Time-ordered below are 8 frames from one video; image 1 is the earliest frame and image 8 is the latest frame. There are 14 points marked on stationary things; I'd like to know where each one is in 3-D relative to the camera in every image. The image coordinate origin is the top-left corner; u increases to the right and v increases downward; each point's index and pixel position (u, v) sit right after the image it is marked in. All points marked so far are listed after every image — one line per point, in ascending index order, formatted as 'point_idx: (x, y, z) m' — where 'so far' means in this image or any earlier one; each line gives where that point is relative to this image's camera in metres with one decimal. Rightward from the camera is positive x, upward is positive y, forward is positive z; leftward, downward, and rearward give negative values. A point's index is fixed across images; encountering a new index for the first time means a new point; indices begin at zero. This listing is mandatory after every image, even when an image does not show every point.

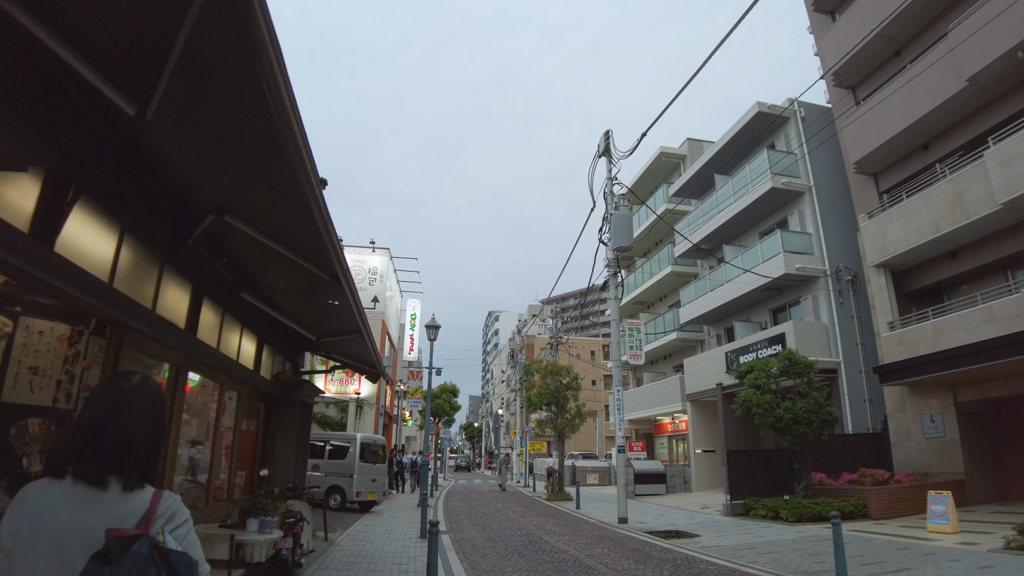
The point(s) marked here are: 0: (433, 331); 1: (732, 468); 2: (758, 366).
0: (-2.7, -1.5, +19.7) m
1: (+6.1, -4.9, +15.9) m
2: (+6.6, -2.1, +15.5) m
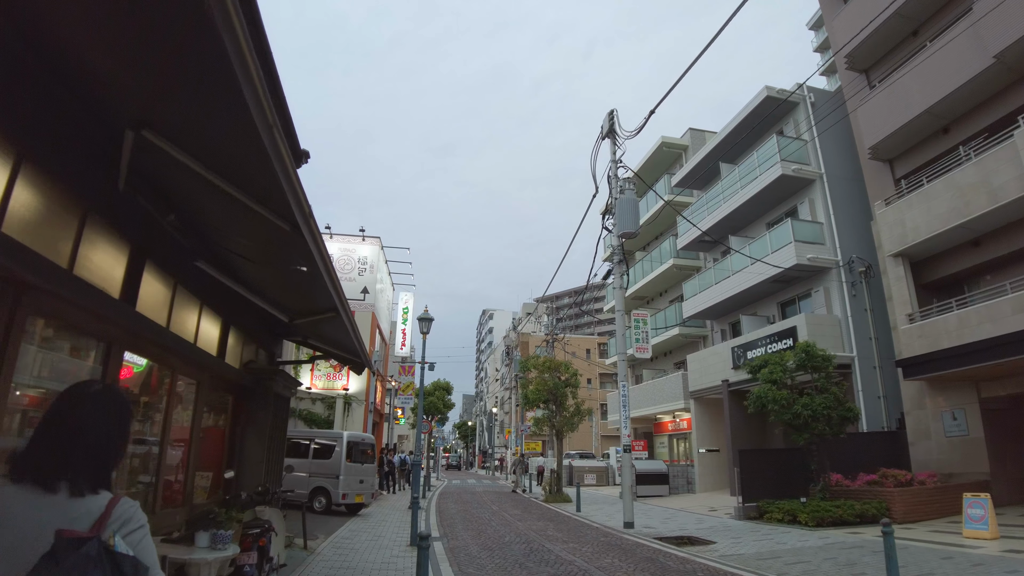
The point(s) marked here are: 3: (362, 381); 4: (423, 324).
0: (-2.8, -1.2, +18.6) m
1: (+6.0, -4.7, +15.0) m
2: (+6.5, -1.8, +14.5) m
3: (-5.0, -3.1, +19.3) m
4: (-2.8, -1.2, +18.7) m
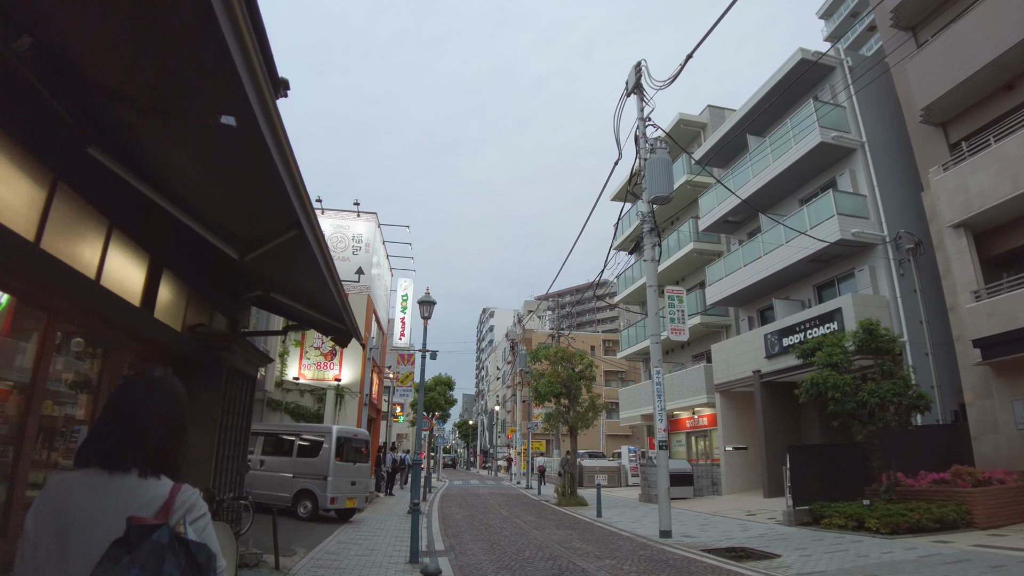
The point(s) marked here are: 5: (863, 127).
0: (-2.5, -0.6, +16.7) m
1: (+6.3, -4.0, +13.0) m
2: (+6.9, -1.1, +12.6) m
3: (-4.7, -2.5, +17.4) m
4: (-2.5, -0.6, +16.7) m
5: (+11.2, +5.1, +18.6) m
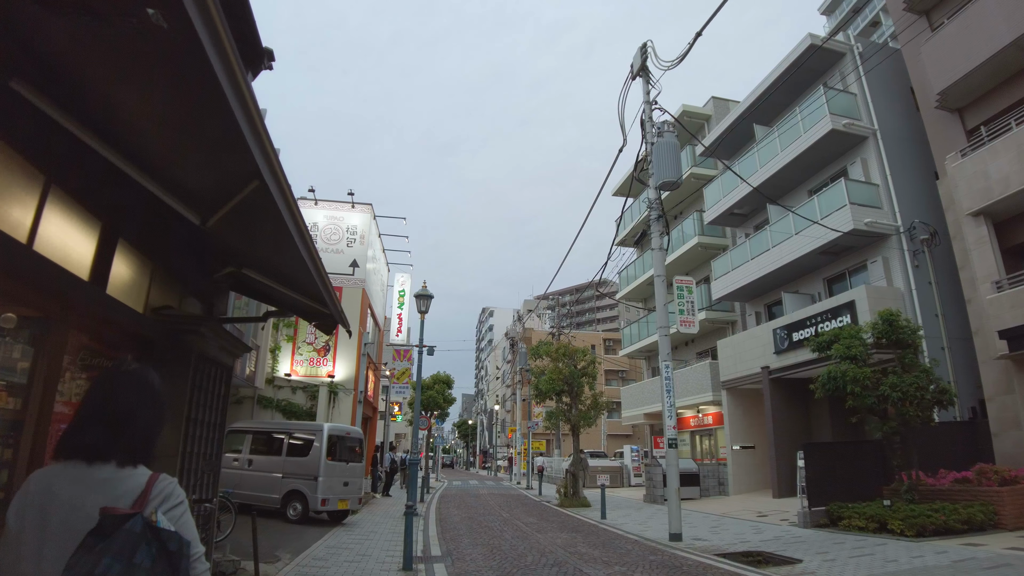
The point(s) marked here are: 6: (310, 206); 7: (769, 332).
0: (-2.5, -0.4, +16.1) m
1: (+6.4, -3.8, +12.4) m
2: (+6.9, -0.9, +12.0) m
3: (-4.7, -2.3, +16.8) m
4: (-2.5, -0.4, +16.1) m
5: (+11.2, +5.4, +18.0) m
6: (-6.2, +2.5, +17.7) m
7: (+8.3, -1.4, +18.7) m
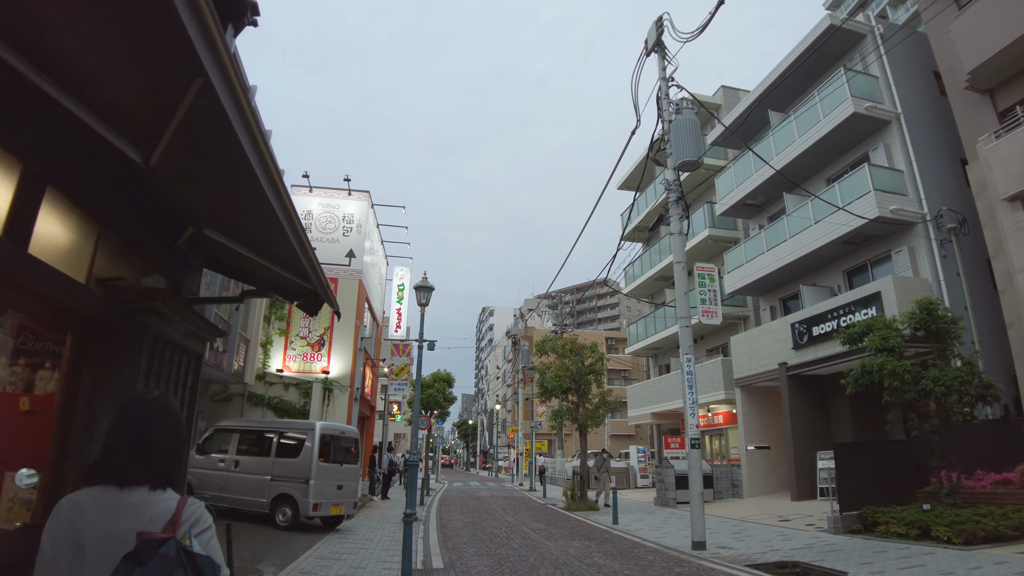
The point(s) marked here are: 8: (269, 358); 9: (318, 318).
0: (-2.3, -0.1, +15.2) m
1: (+6.5, -3.6, +11.5) m
2: (+7.0, -0.7, +11.1) m
3: (-4.5, -2.0, +15.9) m
4: (-2.4, -0.1, +15.2) m
5: (+11.4, +5.6, +17.1) m
6: (-6.0, +2.8, +16.8) m
7: (+8.4, -1.2, +17.8) m
8: (-6.2, -1.8, +14.9) m
9: (-5.2, -0.8, +15.7) m
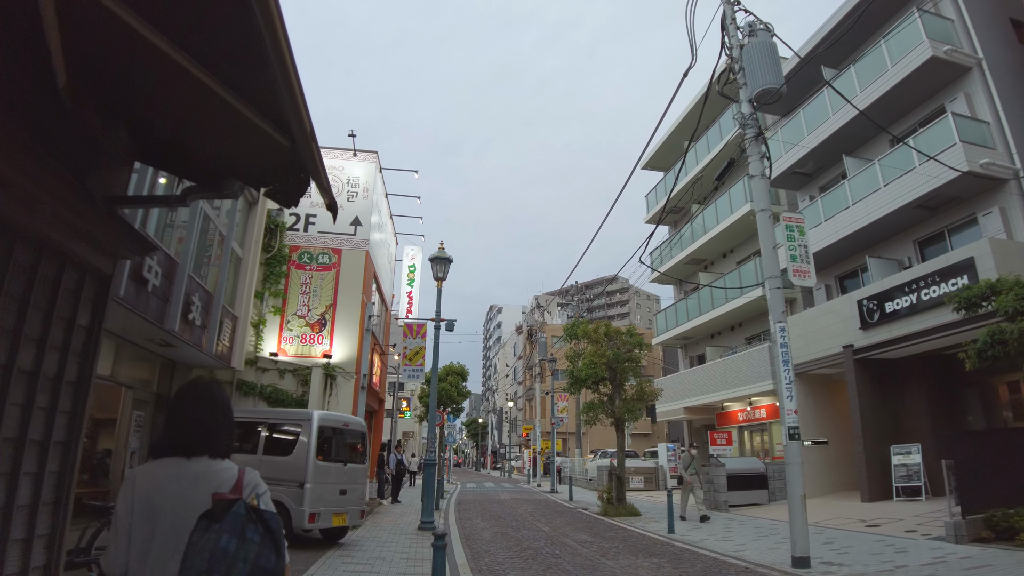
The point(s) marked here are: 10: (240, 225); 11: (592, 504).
0: (-1.6, +0.5, +13.1) m
1: (+7.2, -2.8, +9.3) m
2: (+7.7, +0.1, +8.9) m
3: (-3.8, -1.4, +13.8) m
4: (-1.7, +0.5, +13.1) m
5: (+12.0, +6.4, +14.9) m
6: (-5.3, +3.4, +14.8) m
7: (+9.1, -0.5, +15.6) m
8: (-5.5, -1.2, +12.8) m
9: (-4.5, -0.2, +13.6) m
10: (-5.6, +1.3, +12.0) m
11: (+2.4, -6.5, +17.5) m
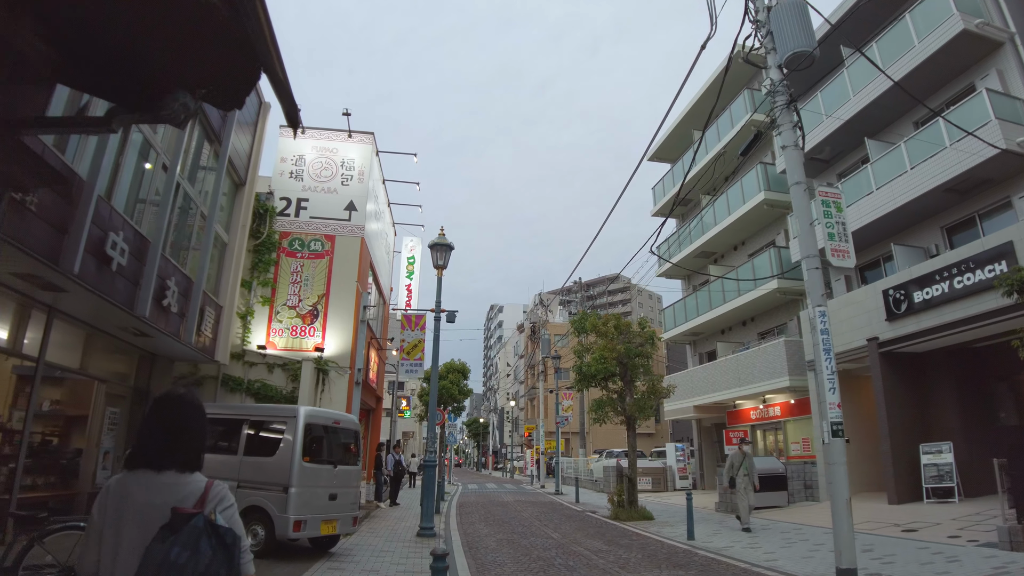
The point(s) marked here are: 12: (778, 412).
0: (-1.5, +0.8, +12.2) m
1: (+7.3, -2.5, +8.5) m
2: (+7.8, +0.3, +8.0) m
3: (-3.7, -1.2, +12.9) m
4: (-1.5, +0.8, +12.3) m
5: (+12.1, +6.6, +14.0) m
6: (-5.2, +3.6, +13.9) m
7: (+9.2, -0.2, +14.7) m
8: (-5.4, -0.9, +12.0) m
9: (-4.4, +0.1, +12.8) m
10: (-5.5, +1.5, +11.1) m
11: (+2.5, -6.2, +16.6) m
12: (+8.9, -4.0, +19.0) m
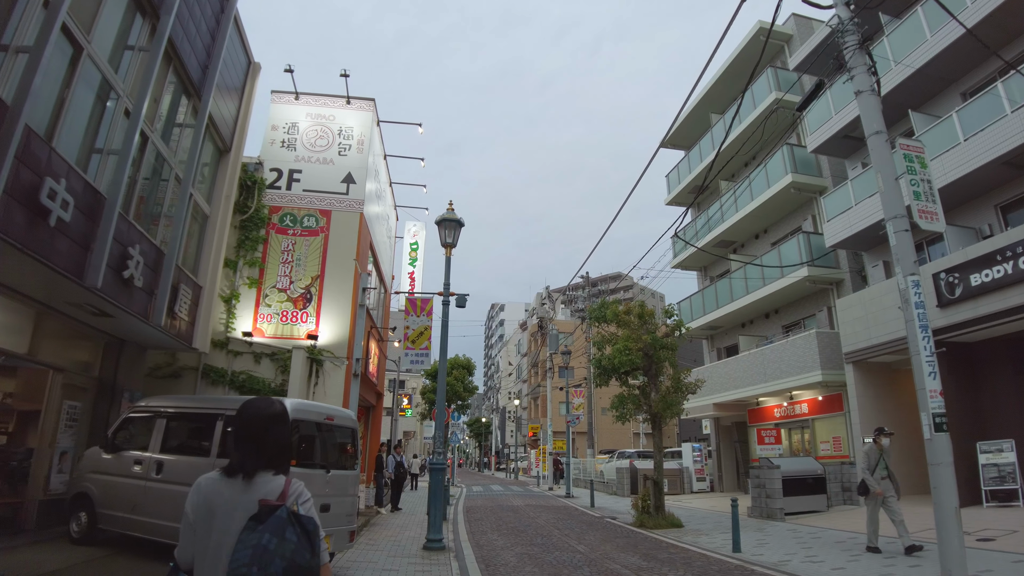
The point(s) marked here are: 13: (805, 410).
0: (-1.2, +1.1, +10.9) m
1: (+7.6, -2.2, +7.1) m
2: (+8.1, +0.7, +6.7) m
3: (-3.4, -0.8, +11.6) m
4: (-1.2, +1.1, +10.9) m
5: (+12.4, +7.0, +12.7) m
6: (-4.9, +4.0, +12.6) m
7: (+9.6, +0.2, +13.4) m
8: (-5.1, -0.6, +10.7) m
9: (-4.1, +0.4, +11.4) m
10: (-5.2, +1.9, +9.8) m
11: (+2.9, -5.9, +15.3) m
12: (+9.2, -3.7, +17.7) m
13: (+9.2, -3.7, +18.0) m
